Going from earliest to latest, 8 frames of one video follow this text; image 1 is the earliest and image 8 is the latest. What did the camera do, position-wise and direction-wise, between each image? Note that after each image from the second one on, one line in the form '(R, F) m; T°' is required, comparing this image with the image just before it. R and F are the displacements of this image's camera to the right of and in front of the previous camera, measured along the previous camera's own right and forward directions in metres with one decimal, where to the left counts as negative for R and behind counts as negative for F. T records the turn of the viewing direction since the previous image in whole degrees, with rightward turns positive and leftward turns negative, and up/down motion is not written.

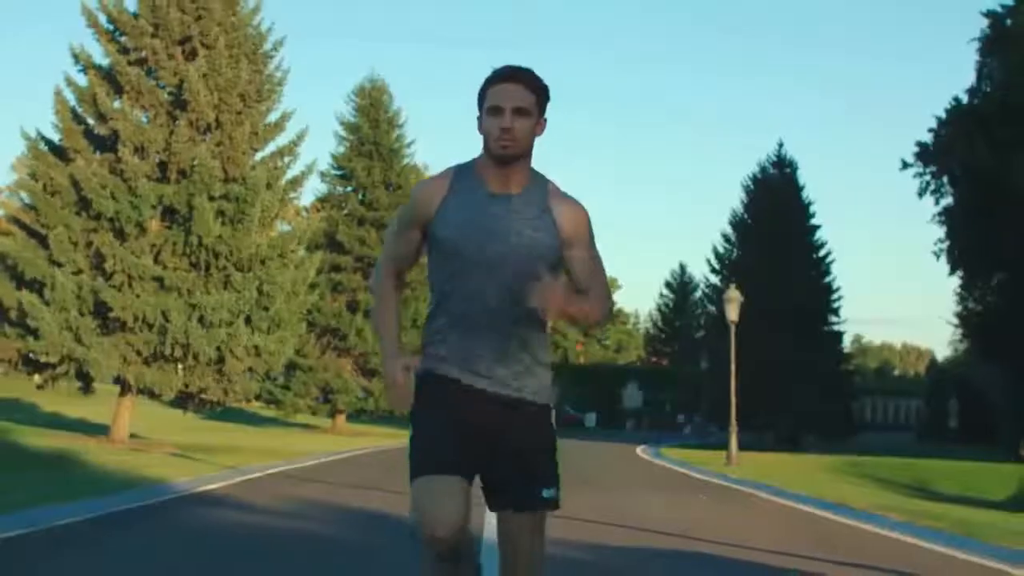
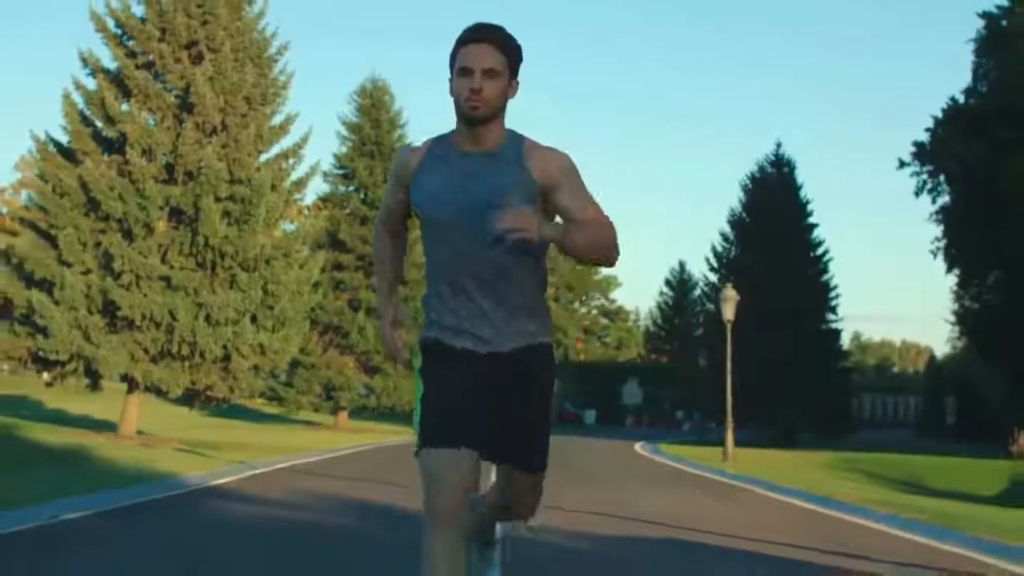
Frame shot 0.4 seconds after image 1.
(0.0, -0.5) m; 0°
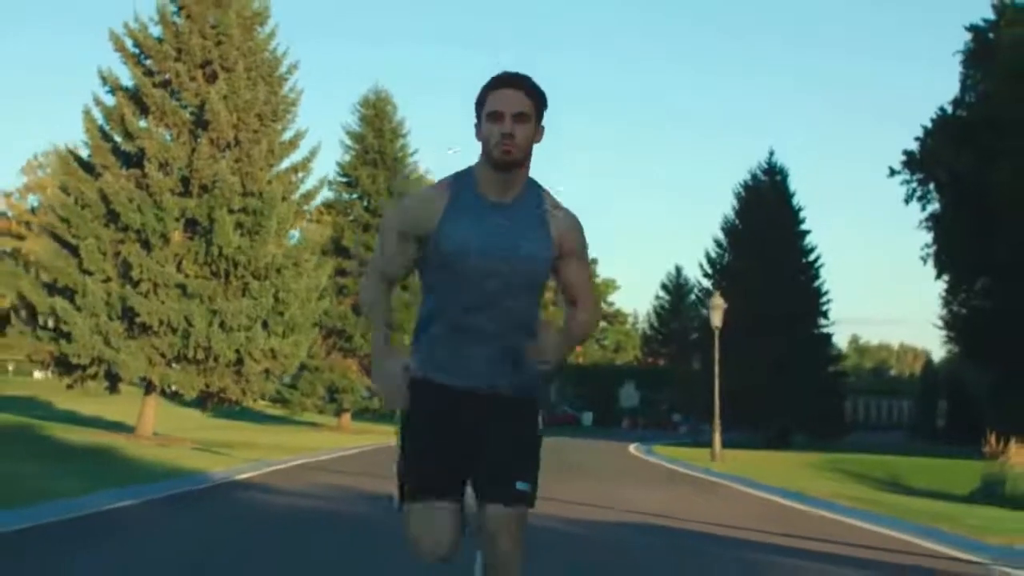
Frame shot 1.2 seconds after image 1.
(0.0, -1.5) m; 0°
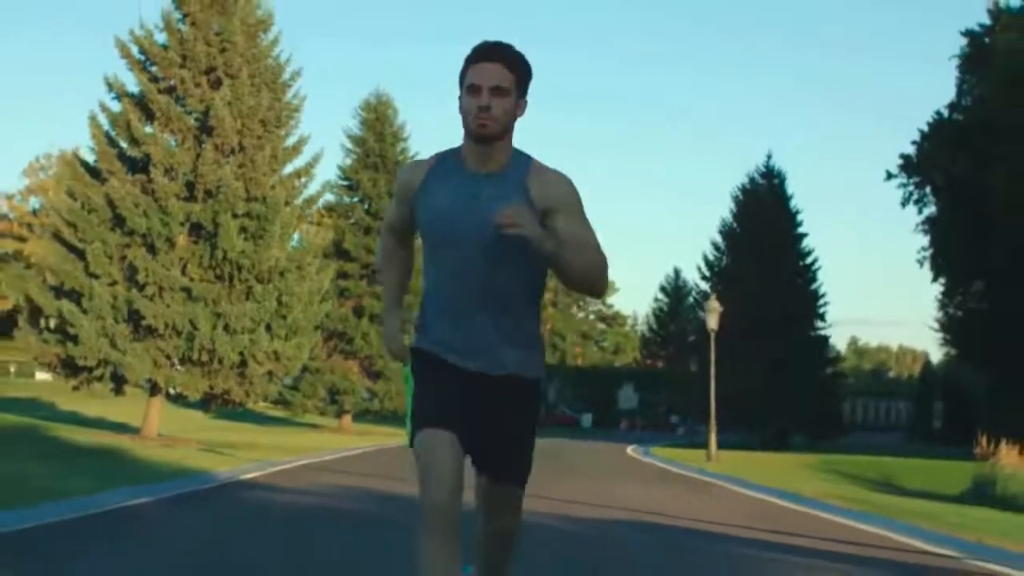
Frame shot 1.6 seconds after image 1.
(0.0, -0.5) m; 0°
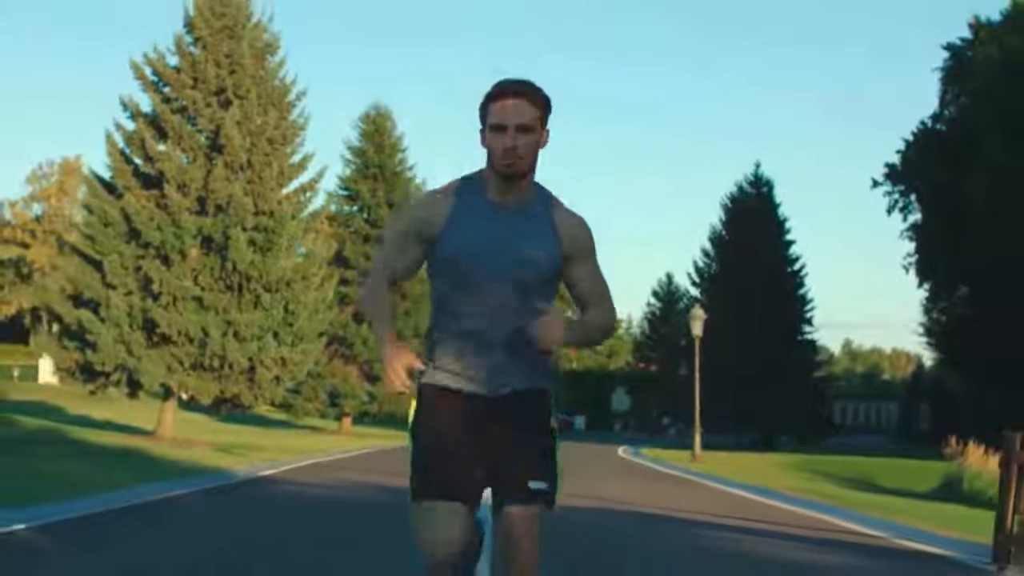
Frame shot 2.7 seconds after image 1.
(0.0, -1.7) m; 0°
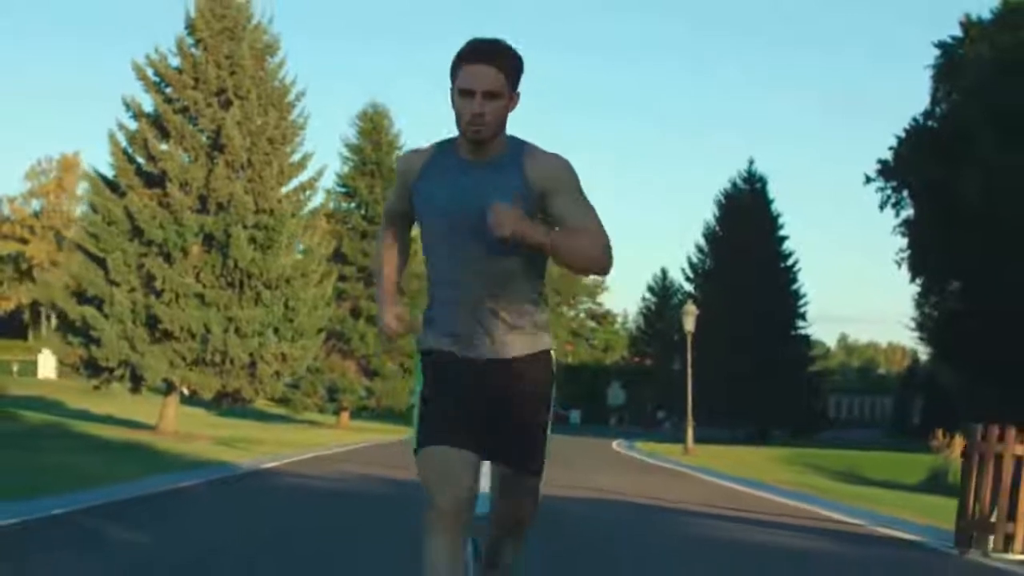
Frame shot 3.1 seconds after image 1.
(0.0, -0.6) m; 0°
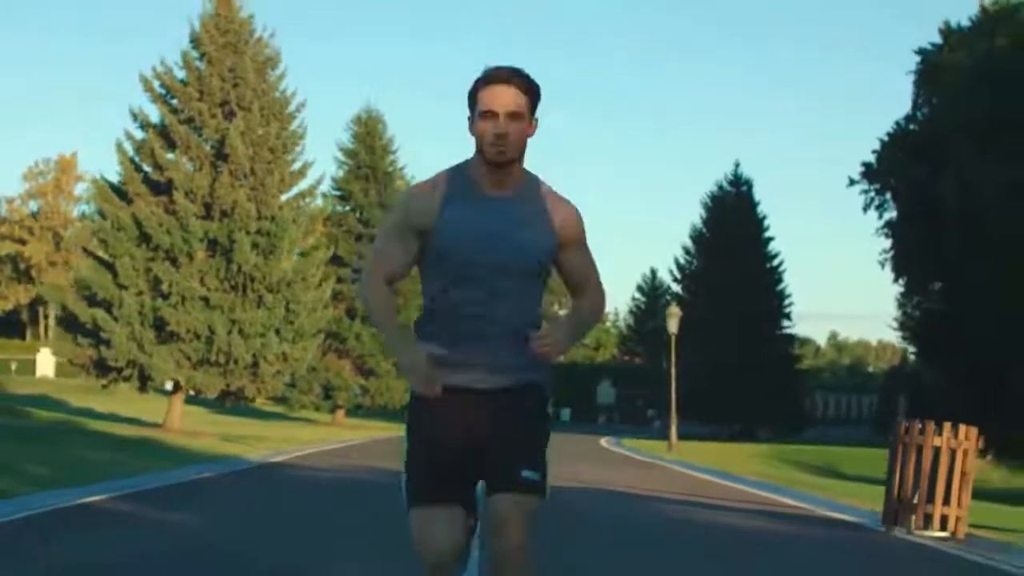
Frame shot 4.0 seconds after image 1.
(0.0, -1.5) m; 0°
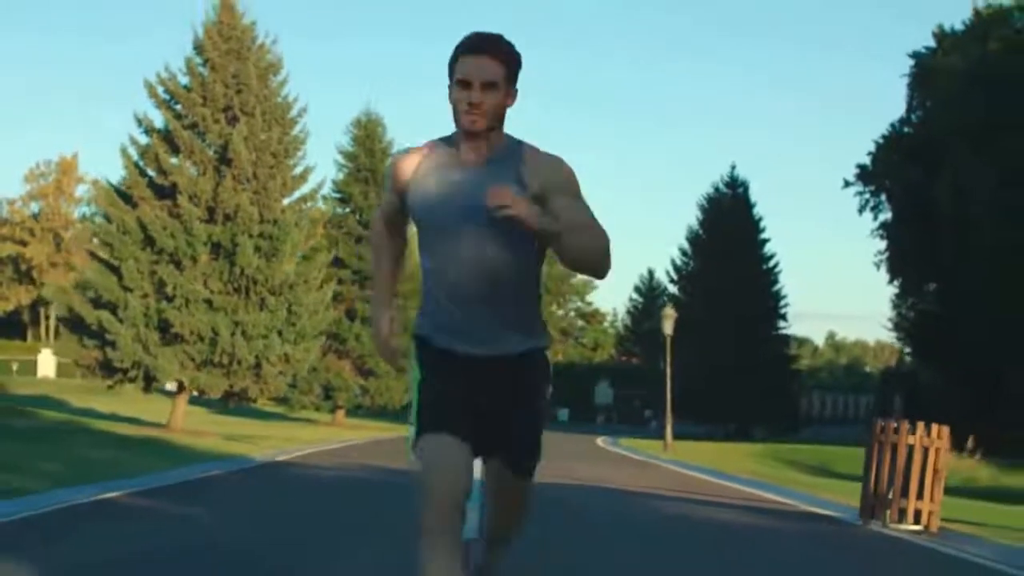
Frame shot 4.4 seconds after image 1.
(0.0, -0.6) m; 0°
